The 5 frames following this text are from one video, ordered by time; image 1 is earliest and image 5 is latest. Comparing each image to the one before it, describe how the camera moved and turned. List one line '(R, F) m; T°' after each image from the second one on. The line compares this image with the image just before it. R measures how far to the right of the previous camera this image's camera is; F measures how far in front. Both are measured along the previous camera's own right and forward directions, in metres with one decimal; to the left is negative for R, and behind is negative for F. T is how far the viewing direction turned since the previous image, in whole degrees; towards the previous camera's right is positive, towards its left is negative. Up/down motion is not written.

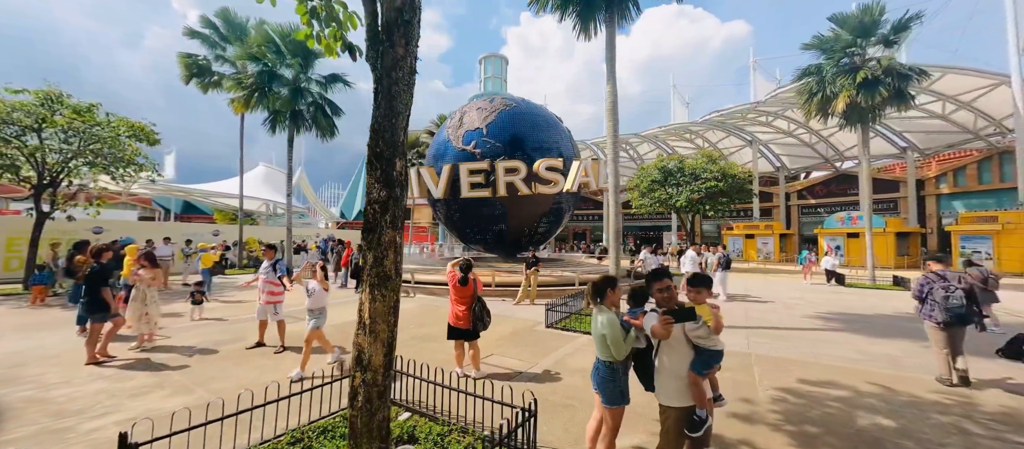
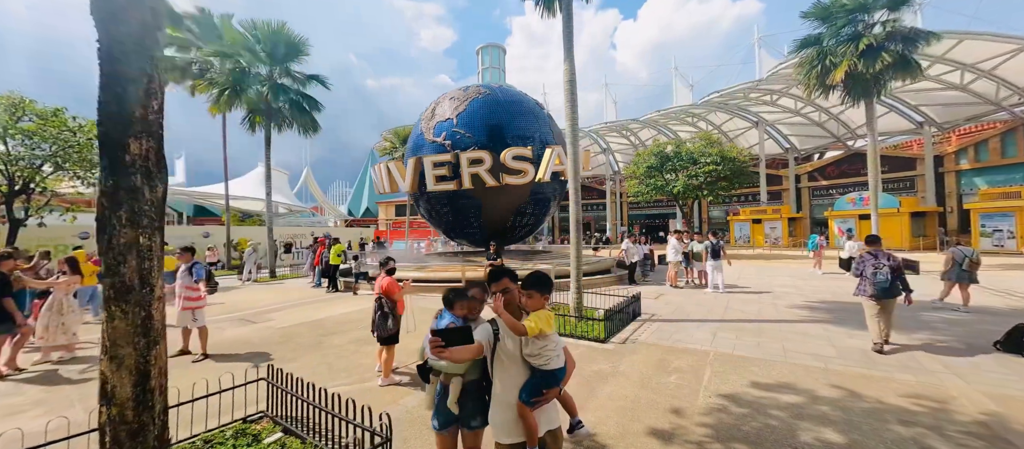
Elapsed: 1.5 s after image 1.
(+1.1, +0.5) m; -2°
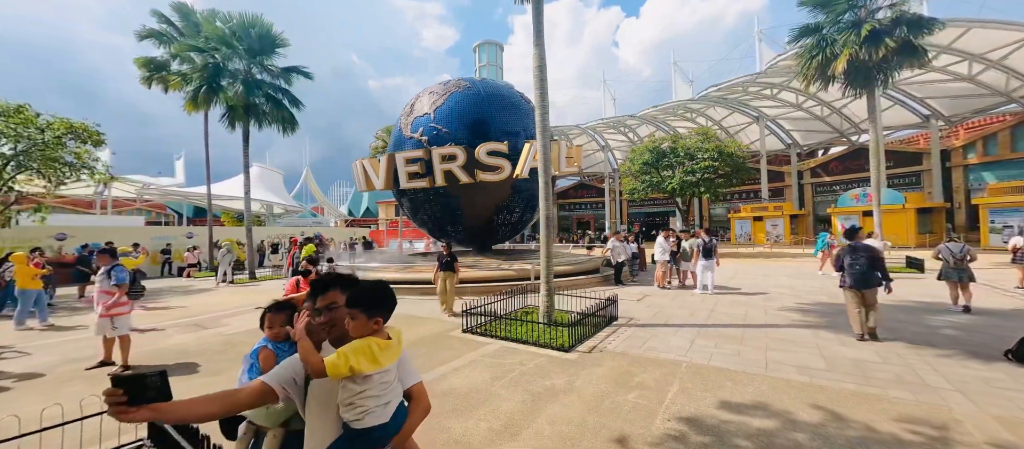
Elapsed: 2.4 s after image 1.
(+0.7, +0.5) m; -1°
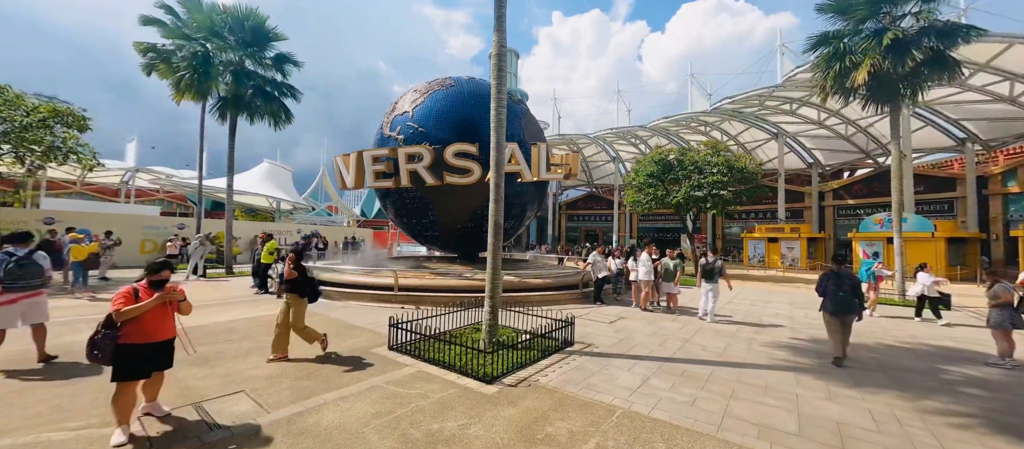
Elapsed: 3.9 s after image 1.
(+1.1, +0.8) m; -2°
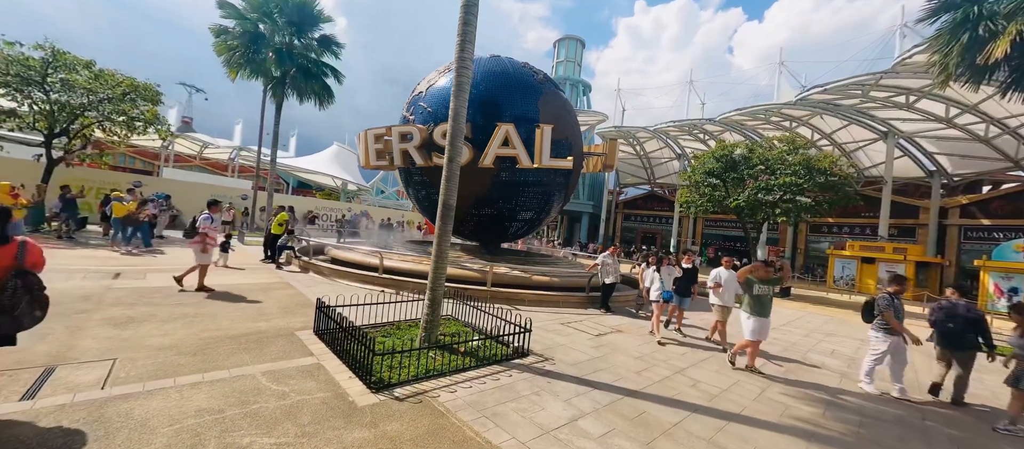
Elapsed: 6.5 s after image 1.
(+1.5, +1.0) m; -10°
